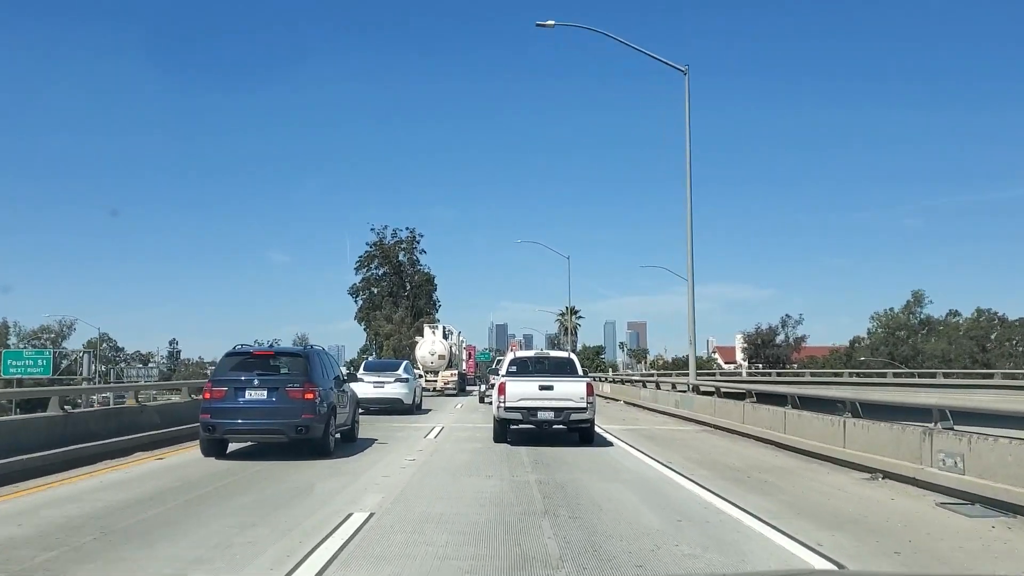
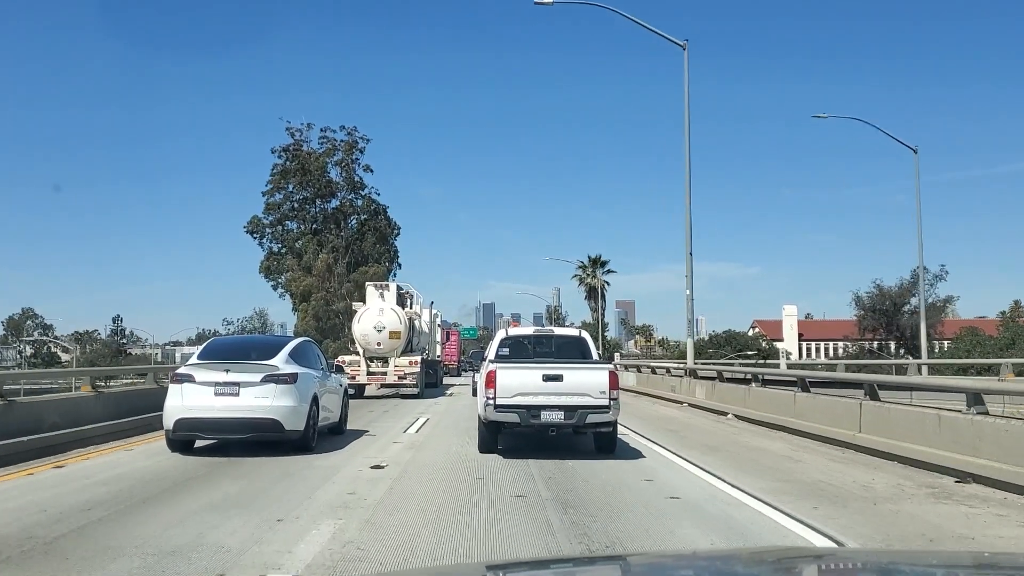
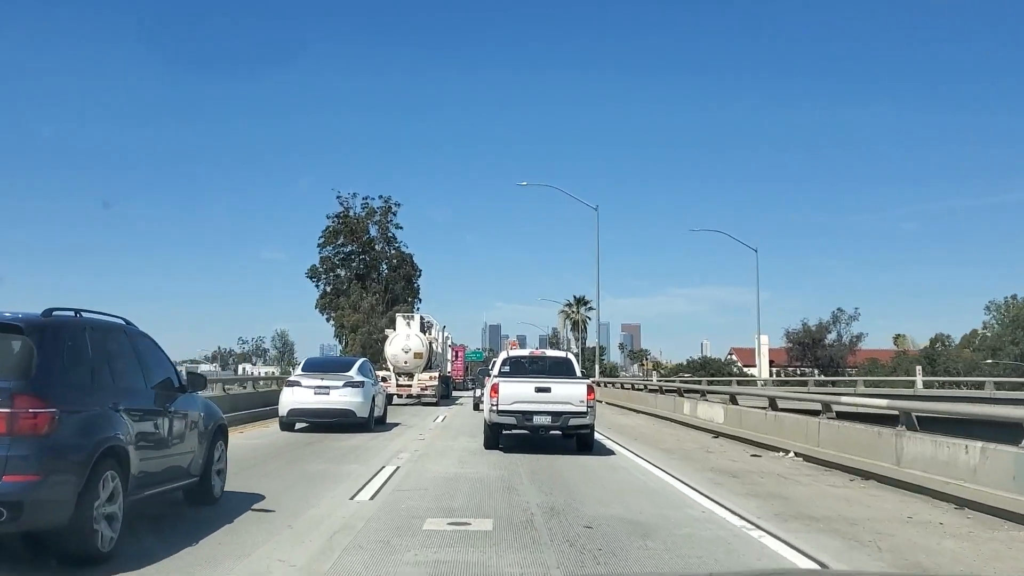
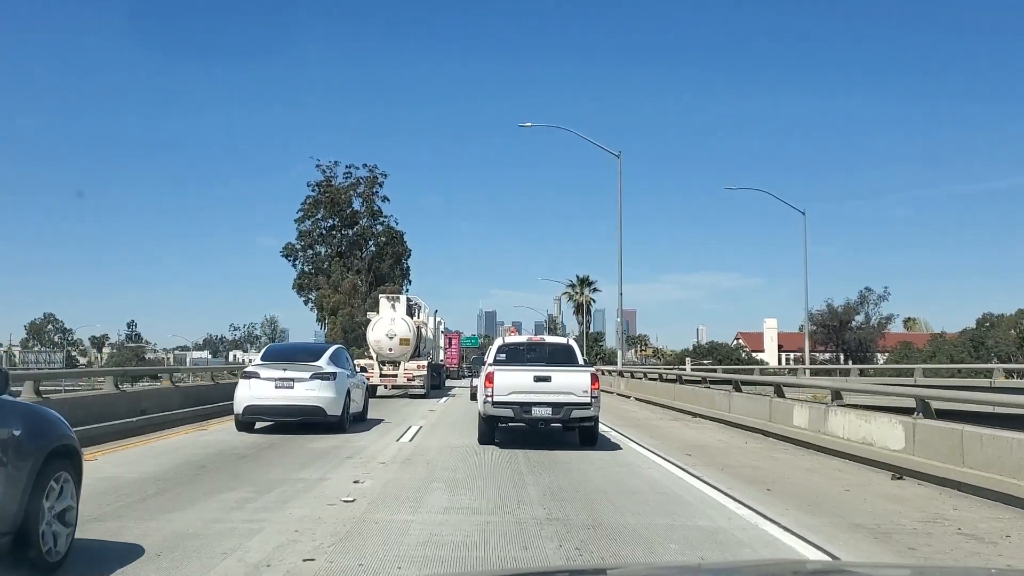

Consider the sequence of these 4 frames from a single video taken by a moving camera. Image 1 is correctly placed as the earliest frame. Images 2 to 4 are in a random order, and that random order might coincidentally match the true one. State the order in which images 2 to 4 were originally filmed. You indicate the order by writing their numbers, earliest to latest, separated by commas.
3, 4, 2
